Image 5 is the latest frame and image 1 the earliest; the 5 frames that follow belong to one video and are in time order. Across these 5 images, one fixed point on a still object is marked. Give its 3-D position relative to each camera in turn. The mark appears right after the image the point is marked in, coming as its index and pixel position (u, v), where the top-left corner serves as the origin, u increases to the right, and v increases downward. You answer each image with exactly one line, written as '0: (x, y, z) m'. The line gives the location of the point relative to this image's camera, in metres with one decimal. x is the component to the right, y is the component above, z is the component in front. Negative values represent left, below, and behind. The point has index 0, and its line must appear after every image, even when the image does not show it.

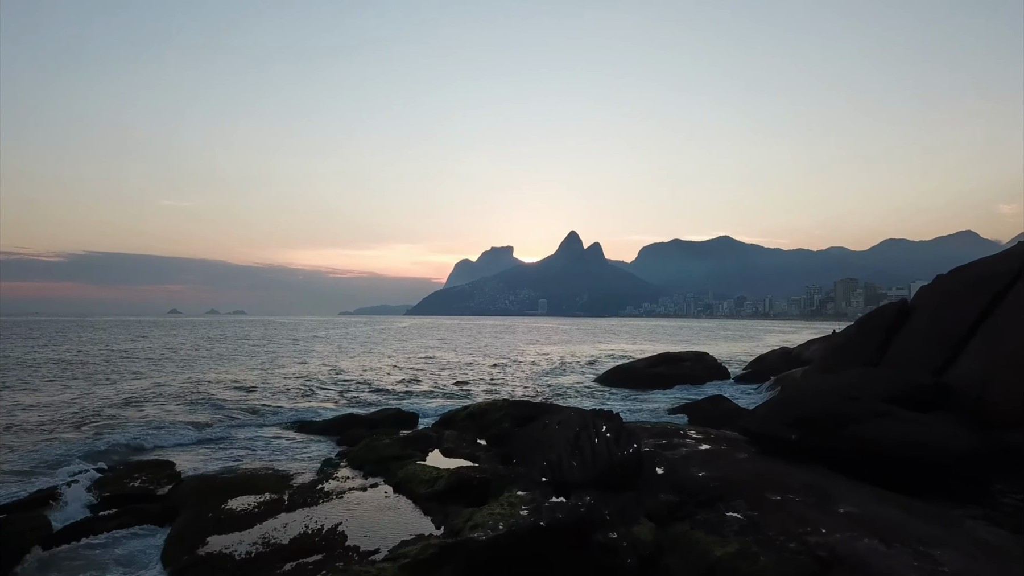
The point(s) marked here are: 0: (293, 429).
0: (-4.5, -3.0, +12.6) m
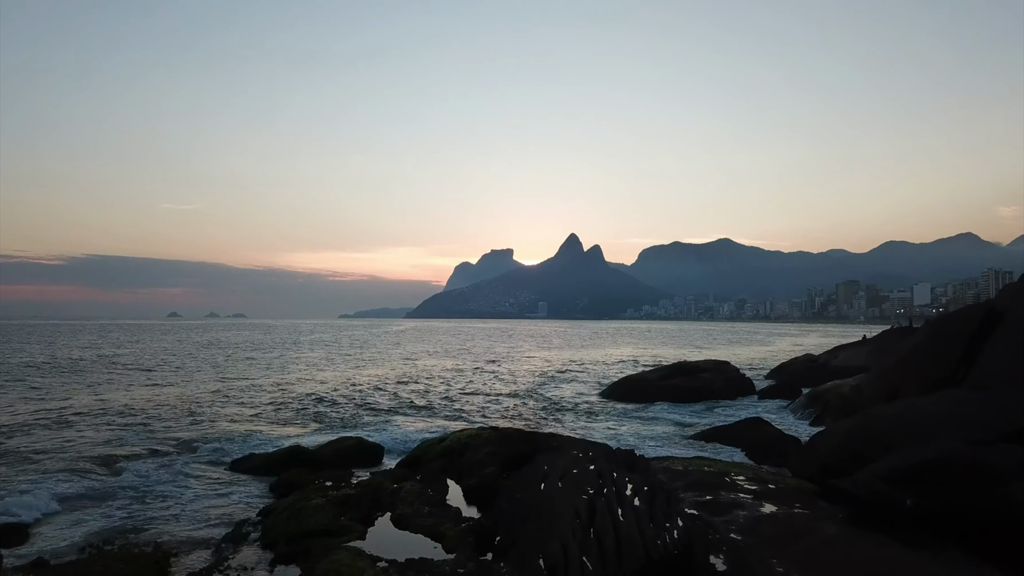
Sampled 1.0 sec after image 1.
0: (-4.7, -2.9, +10.0) m
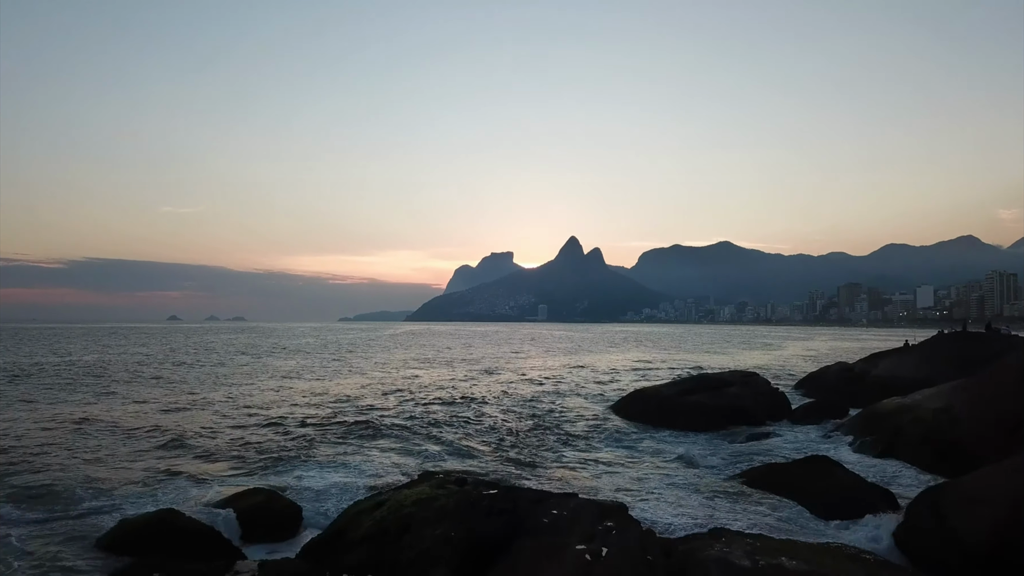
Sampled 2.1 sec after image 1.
0: (-5.0, -2.8, +6.9) m
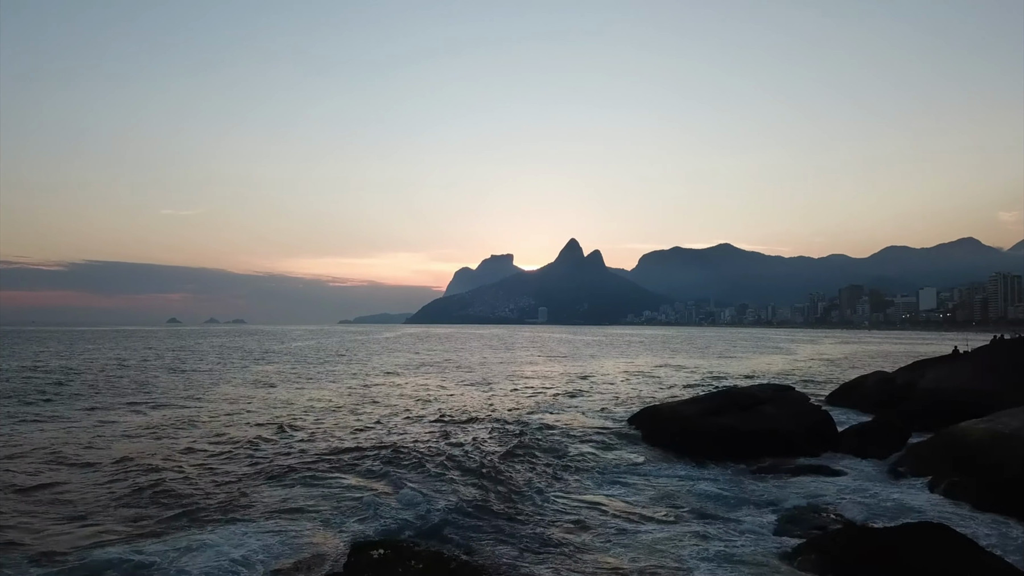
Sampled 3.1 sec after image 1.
0: (-5.3, -2.7, +4.1) m
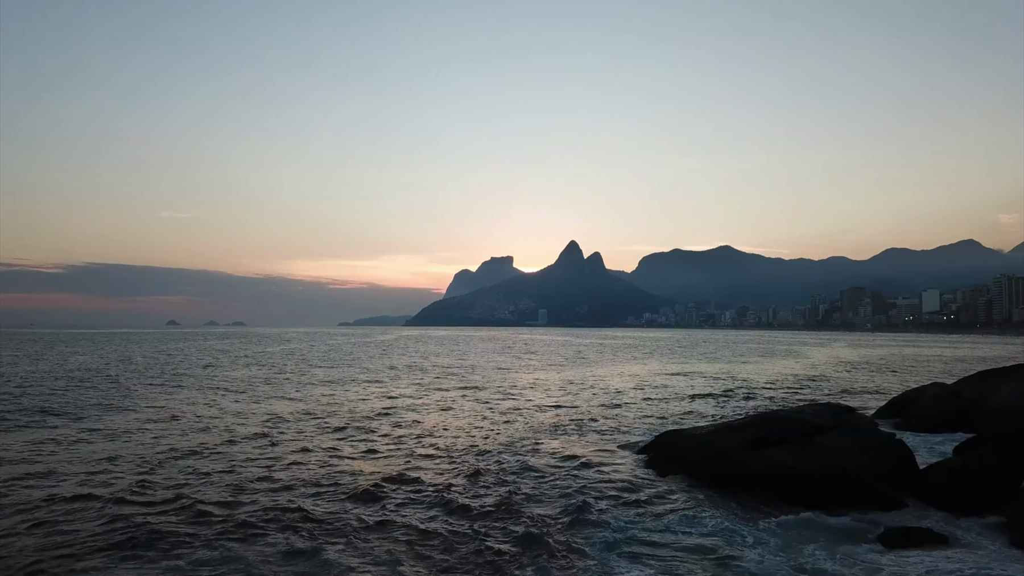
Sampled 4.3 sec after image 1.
0: (-5.6, -2.6, +1.0) m
